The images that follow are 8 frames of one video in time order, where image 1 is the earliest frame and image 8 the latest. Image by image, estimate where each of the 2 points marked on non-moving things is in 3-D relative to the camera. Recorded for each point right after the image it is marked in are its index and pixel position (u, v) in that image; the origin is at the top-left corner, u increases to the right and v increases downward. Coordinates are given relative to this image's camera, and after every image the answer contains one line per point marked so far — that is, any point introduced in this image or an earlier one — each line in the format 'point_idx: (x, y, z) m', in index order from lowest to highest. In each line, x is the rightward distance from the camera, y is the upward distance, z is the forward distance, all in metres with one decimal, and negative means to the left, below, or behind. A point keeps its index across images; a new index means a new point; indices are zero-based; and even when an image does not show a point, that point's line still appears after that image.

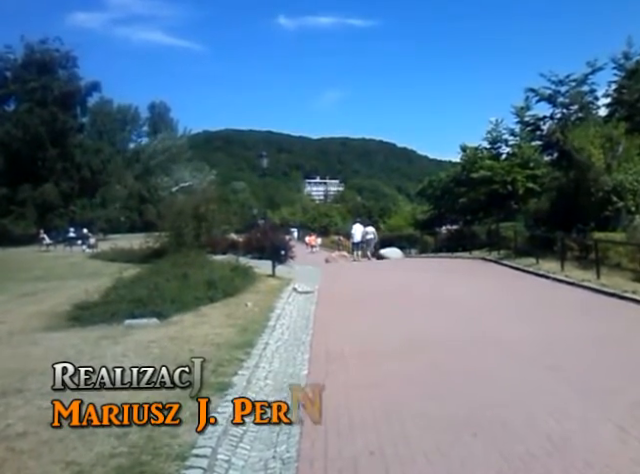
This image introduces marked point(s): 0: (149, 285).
0: (-4.4, -1.2, +13.6) m
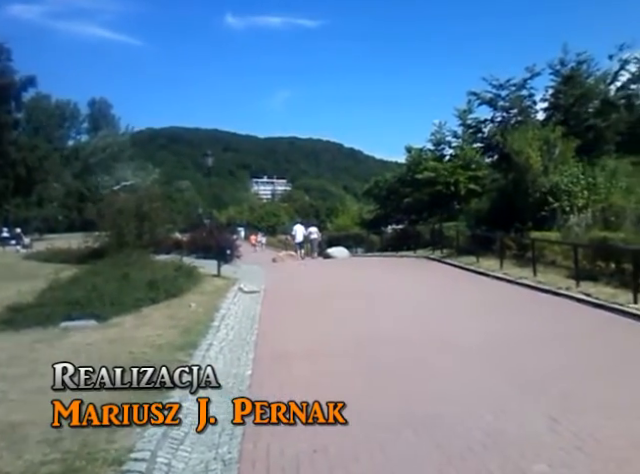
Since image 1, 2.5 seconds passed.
0: (-5.8, -1.2, +13.1) m
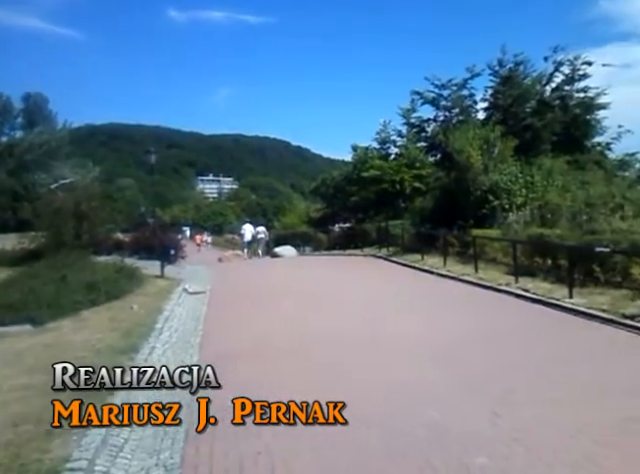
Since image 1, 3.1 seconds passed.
0: (-7.0, -1.2, +12.6) m
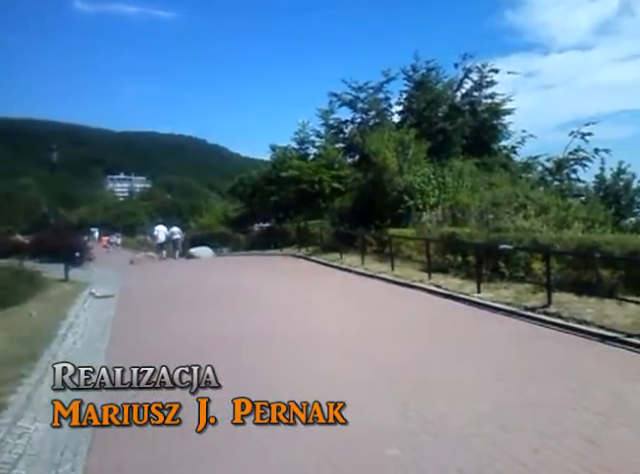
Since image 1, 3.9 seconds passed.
0: (-8.9, -1.3, +11.4) m
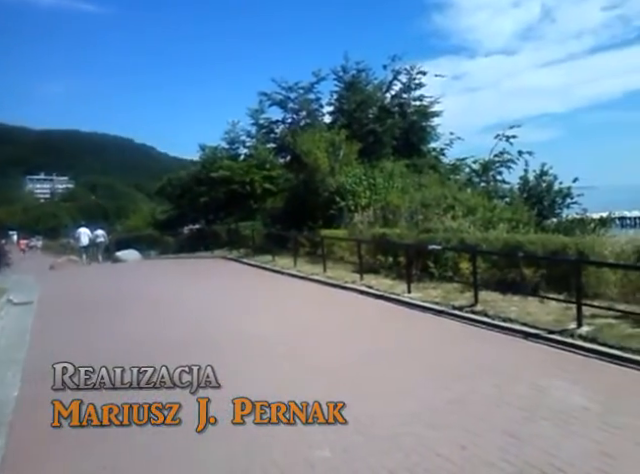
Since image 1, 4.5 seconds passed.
0: (-10.3, -1.4, +10.5) m
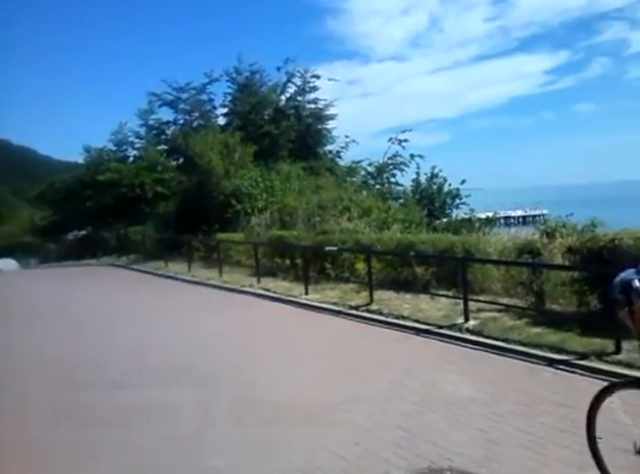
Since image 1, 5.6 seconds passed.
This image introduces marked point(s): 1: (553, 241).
0: (-12.3, -1.7, +8.8) m
1: (+5.3, -0.1, +12.0) m
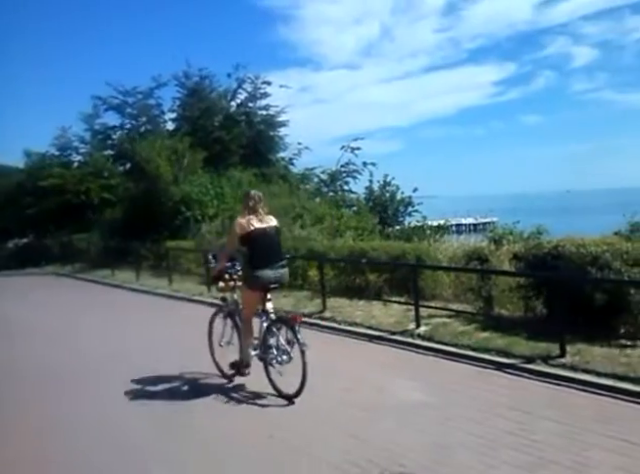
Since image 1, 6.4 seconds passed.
0: (-13.1, -1.8, +7.7) m
1: (+4.2, -0.3, +12.3) m
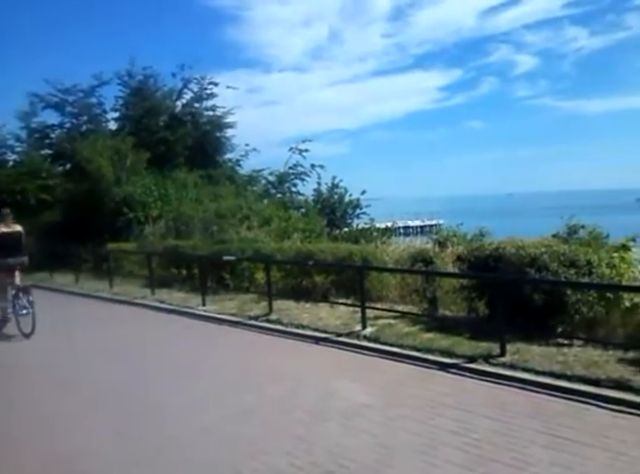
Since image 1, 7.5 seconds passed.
0: (-13.9, -1.9, +6.7) m
1: (+2.9, -0.3, +12.6) m
